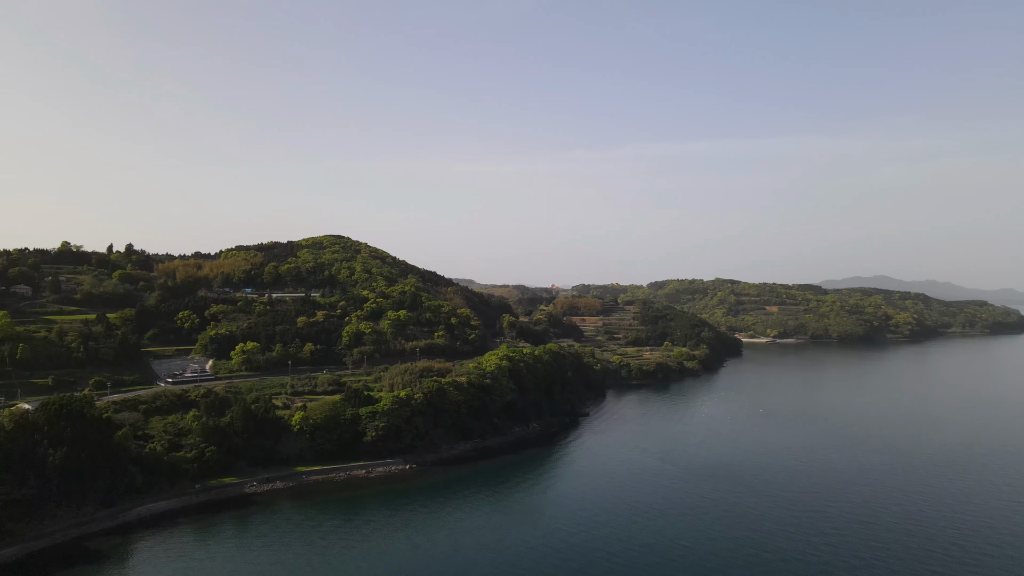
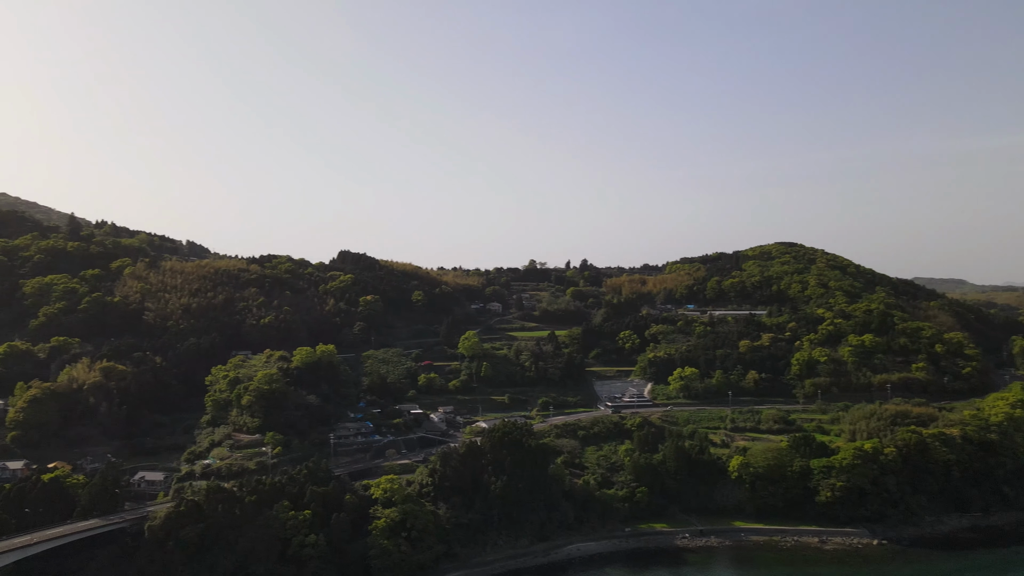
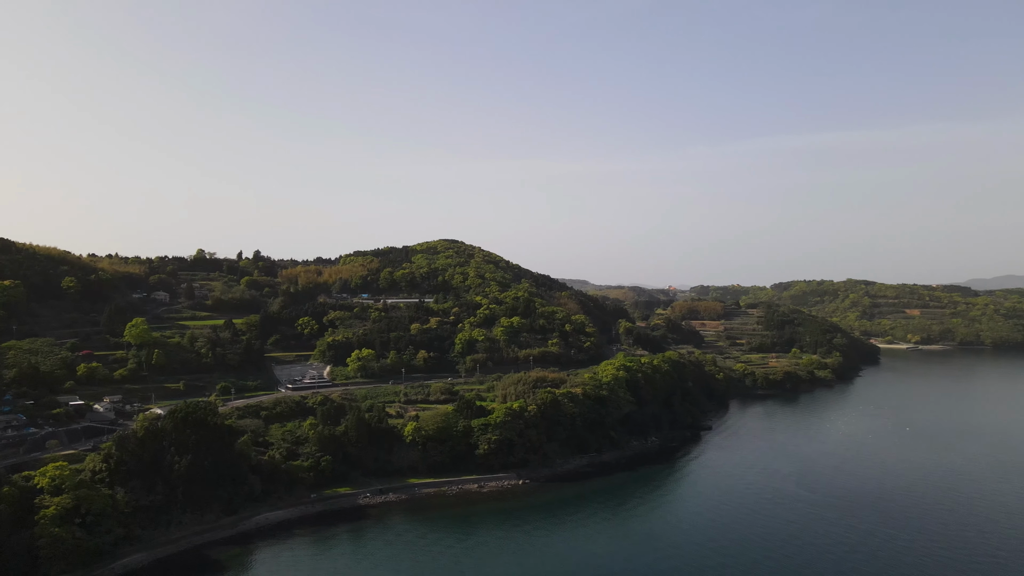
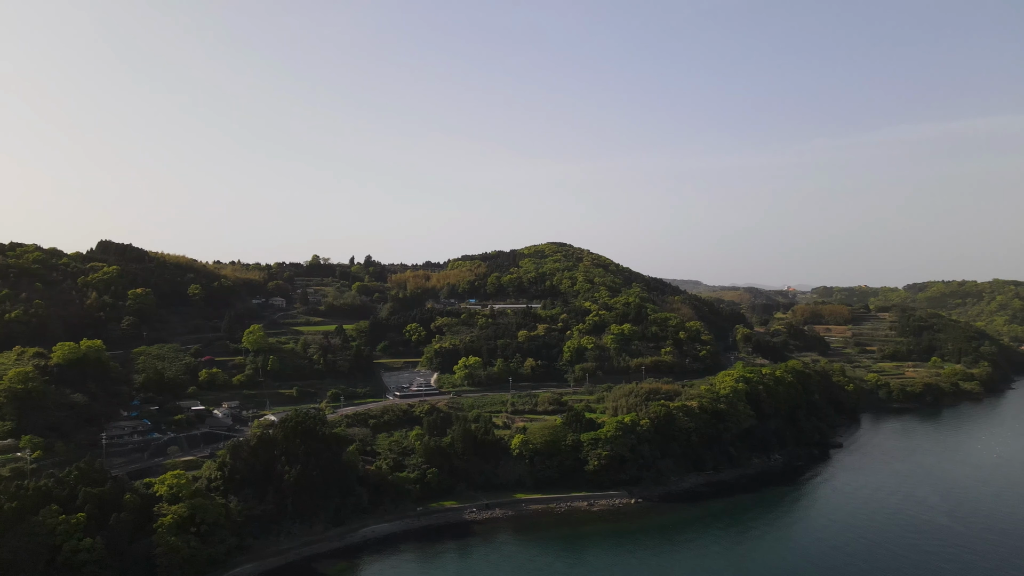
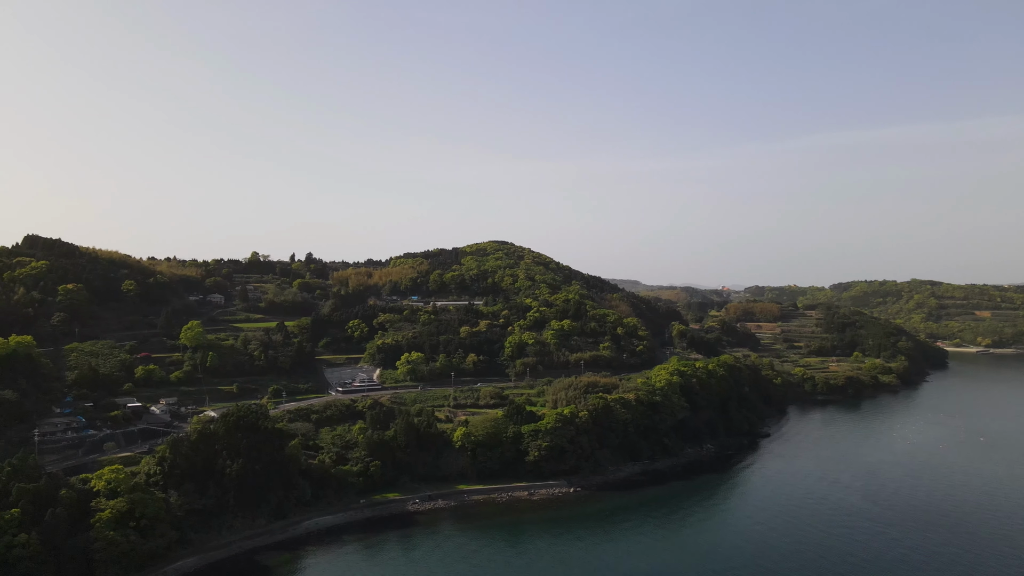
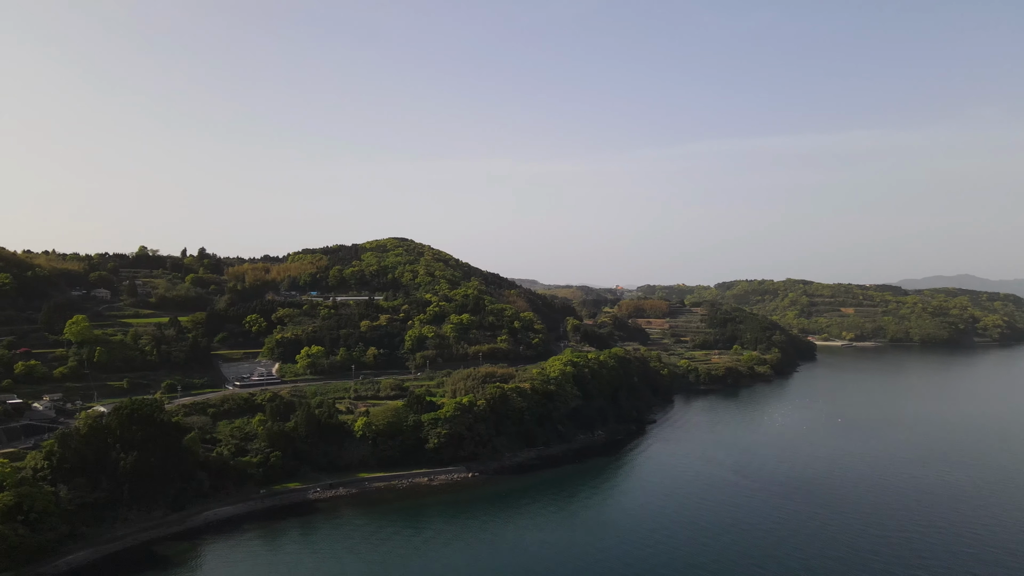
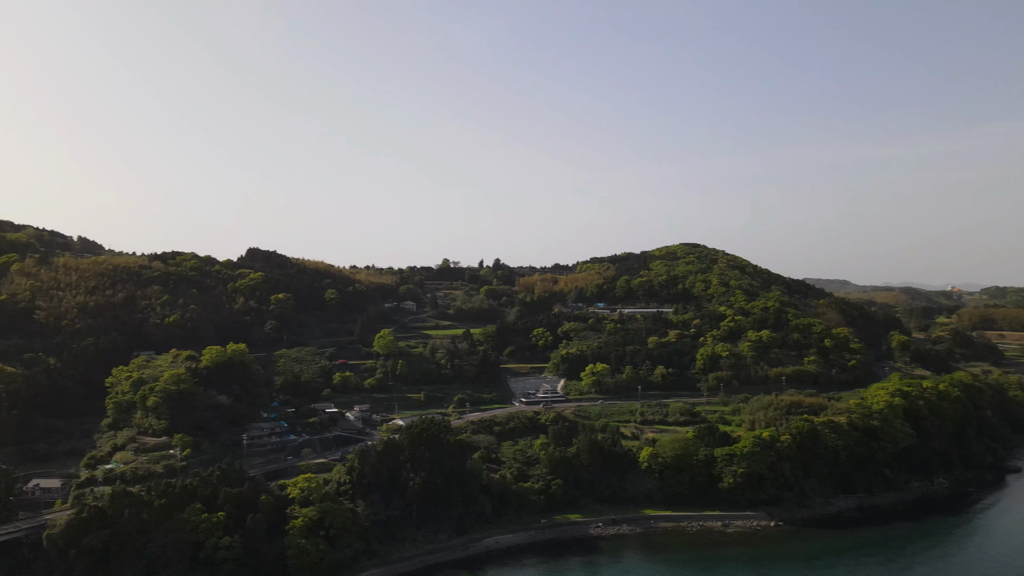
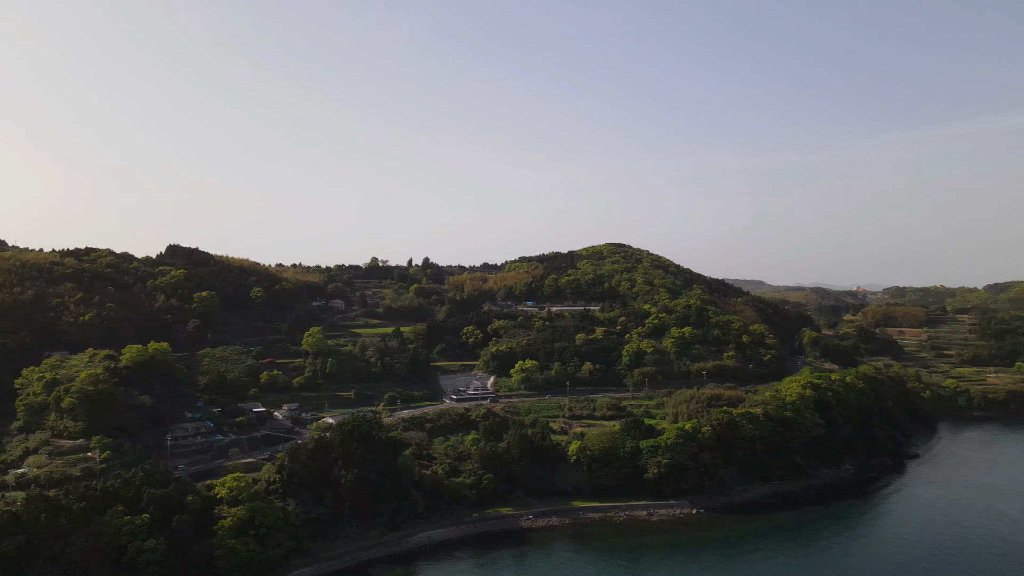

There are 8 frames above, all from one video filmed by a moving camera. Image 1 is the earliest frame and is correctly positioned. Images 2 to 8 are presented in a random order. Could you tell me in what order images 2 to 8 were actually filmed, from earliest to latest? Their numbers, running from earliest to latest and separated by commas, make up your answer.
6, 3, 5, 4, 8, 7, 2
